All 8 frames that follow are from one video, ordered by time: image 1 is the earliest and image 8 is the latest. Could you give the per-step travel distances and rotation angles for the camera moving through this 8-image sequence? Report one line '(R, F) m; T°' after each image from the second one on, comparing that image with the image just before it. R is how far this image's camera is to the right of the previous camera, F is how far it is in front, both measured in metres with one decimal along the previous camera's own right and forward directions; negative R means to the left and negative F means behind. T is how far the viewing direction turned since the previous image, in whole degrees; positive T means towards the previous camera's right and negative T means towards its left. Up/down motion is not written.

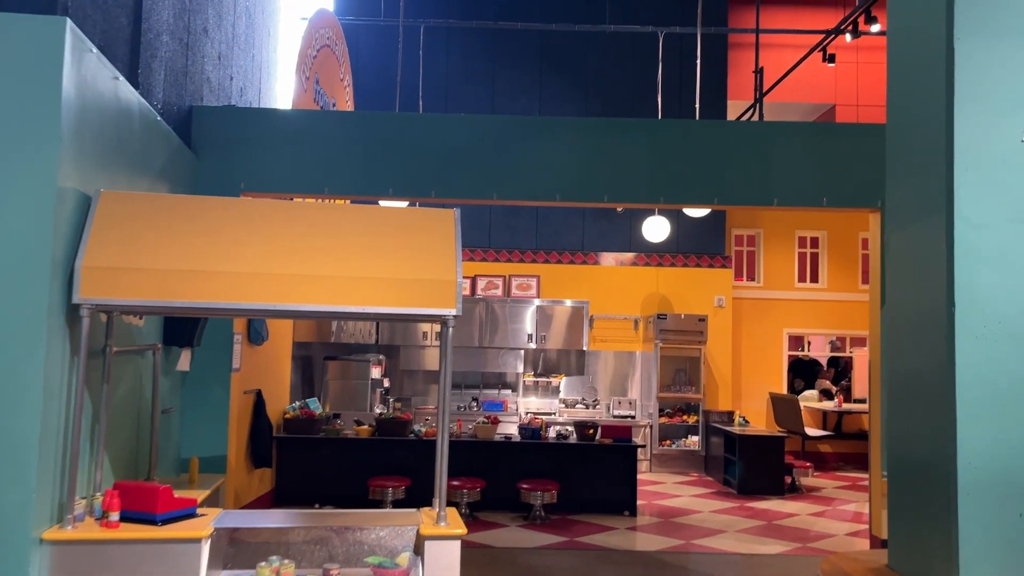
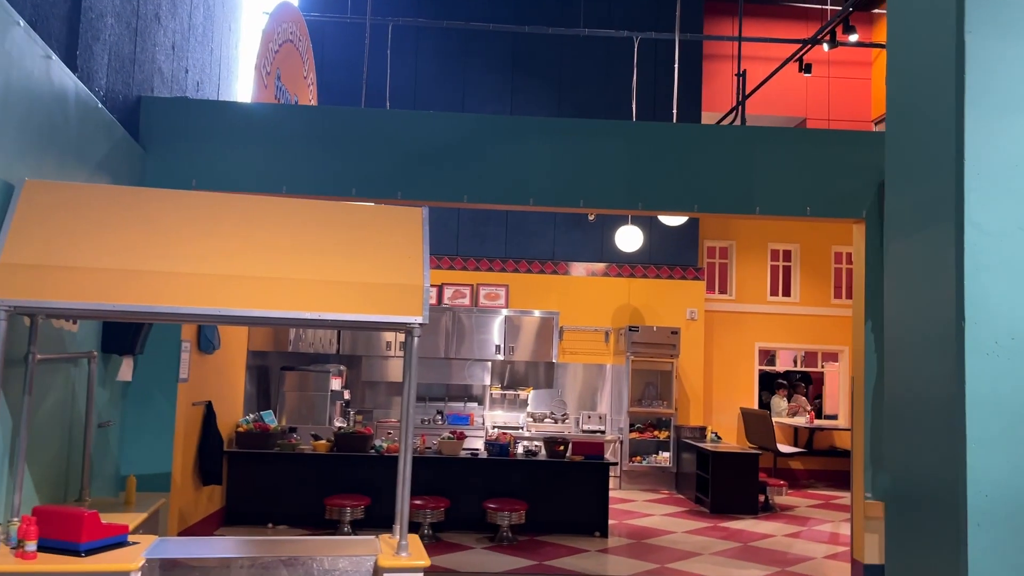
(0.0, +0.3) m; +2°
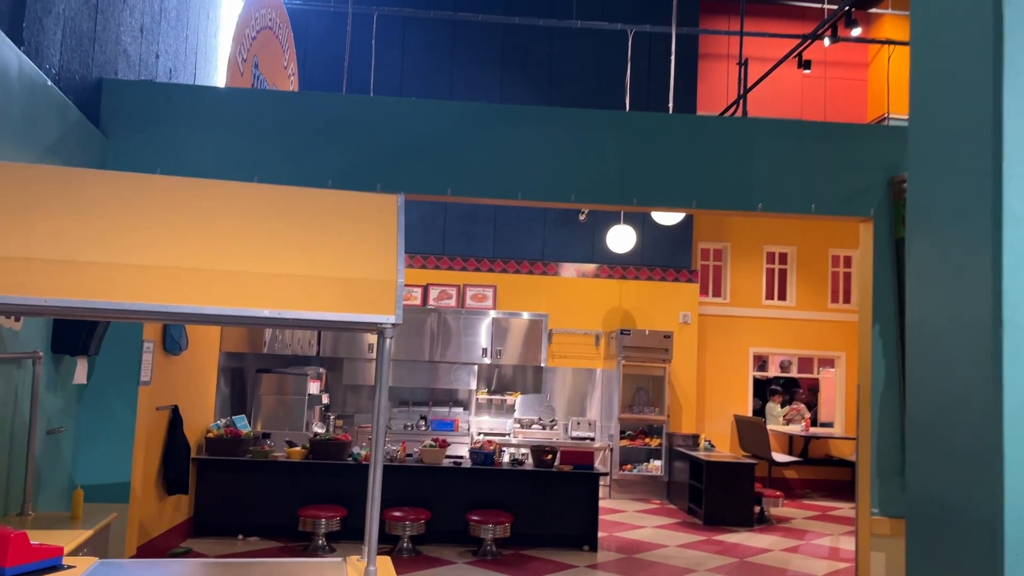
(0.0, +0.4) m; +1°
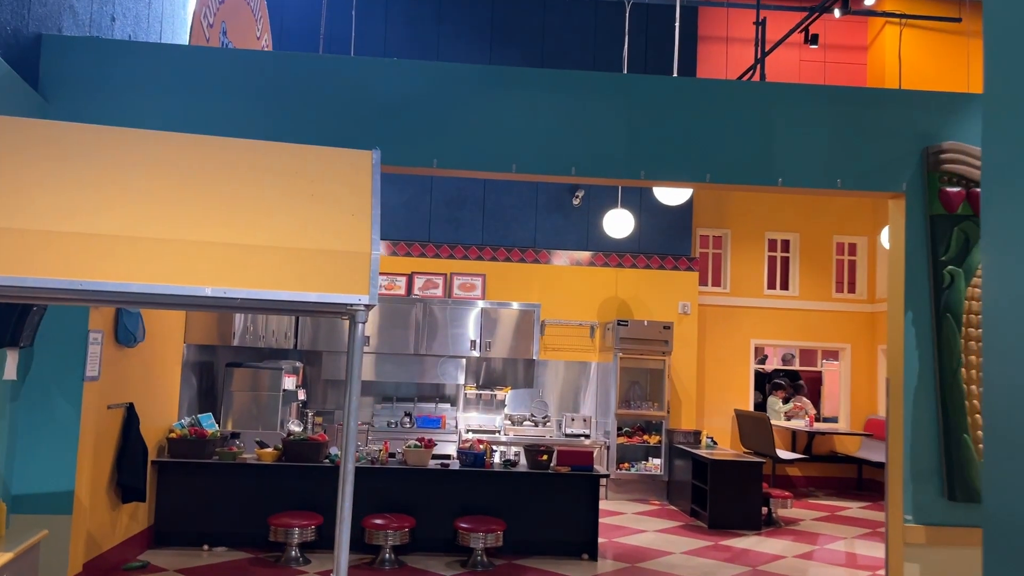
(0.0, +0.6) m; +1°
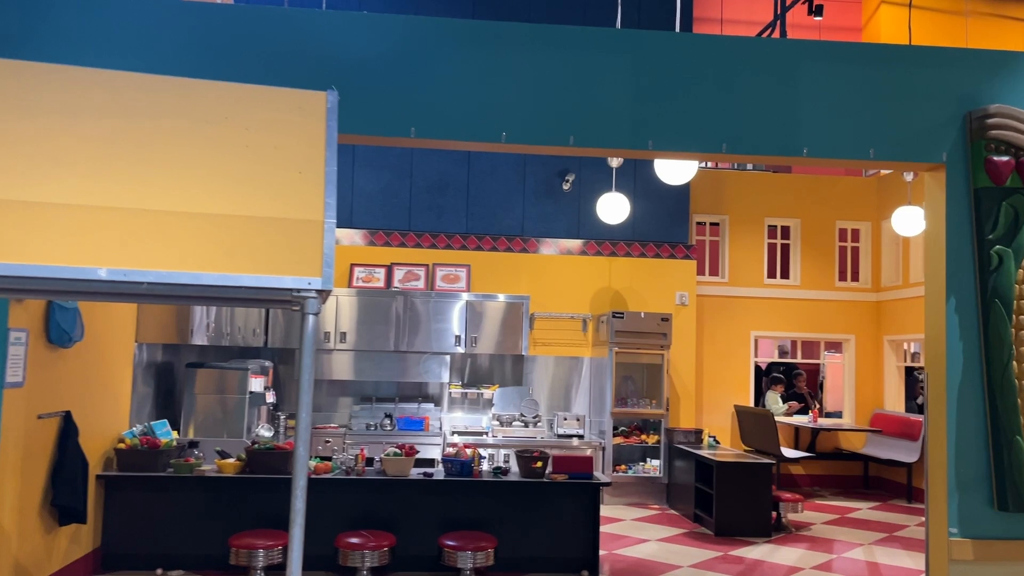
(0.0, +0.6) m; +1°
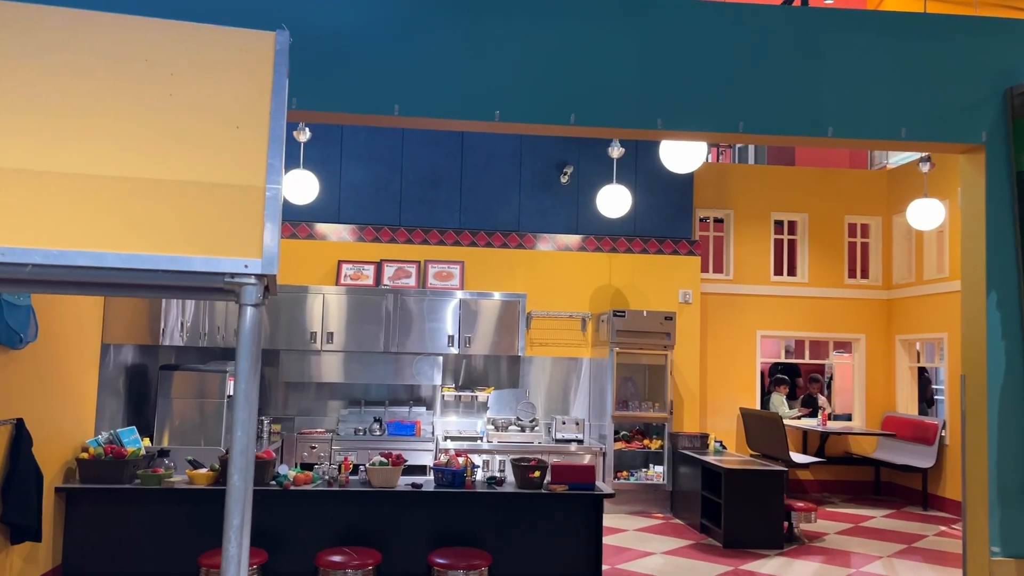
(0.0, +0.4) m; 0°
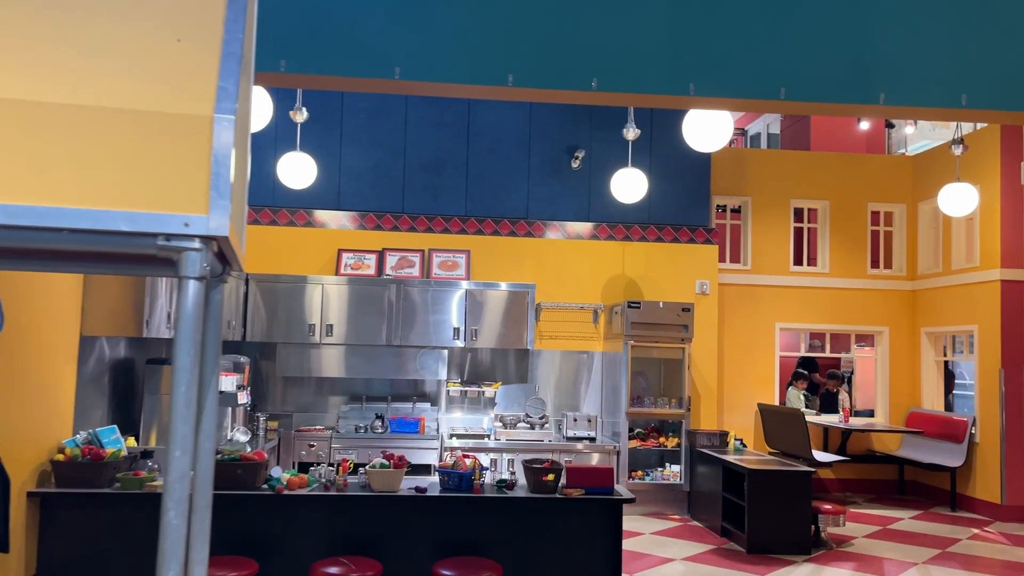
(0.0, +0.4) m; 0°
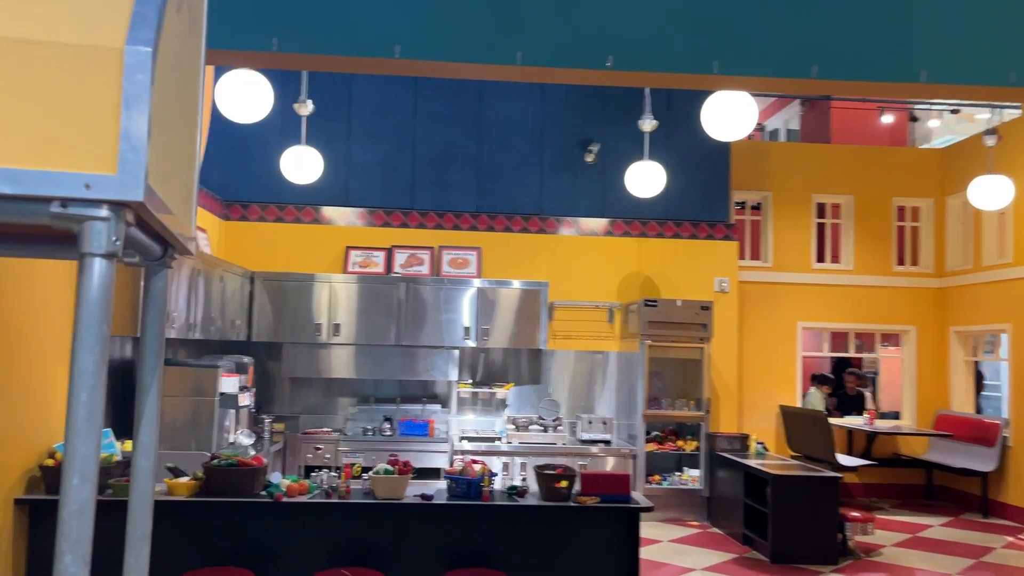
(0.0, +0.3) m; -1°
